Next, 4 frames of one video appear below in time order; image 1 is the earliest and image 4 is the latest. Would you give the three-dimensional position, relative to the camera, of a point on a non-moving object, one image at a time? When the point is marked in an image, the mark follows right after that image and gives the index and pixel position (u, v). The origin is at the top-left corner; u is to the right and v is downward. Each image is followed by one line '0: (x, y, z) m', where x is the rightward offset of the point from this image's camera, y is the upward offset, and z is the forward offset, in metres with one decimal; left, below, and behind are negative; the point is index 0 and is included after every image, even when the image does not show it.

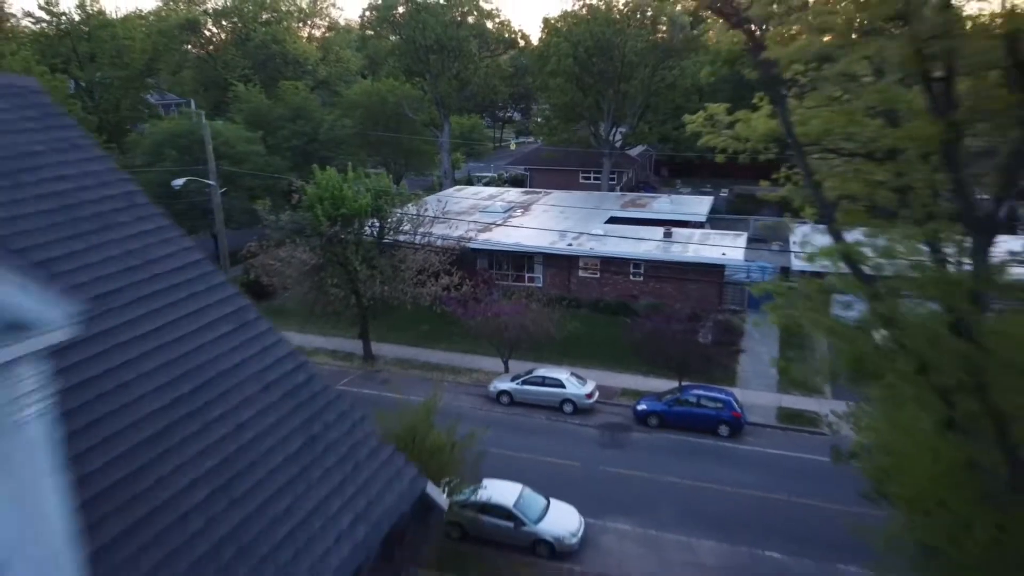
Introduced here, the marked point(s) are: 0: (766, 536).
0: (+5.1, -5.0, +16.1) m
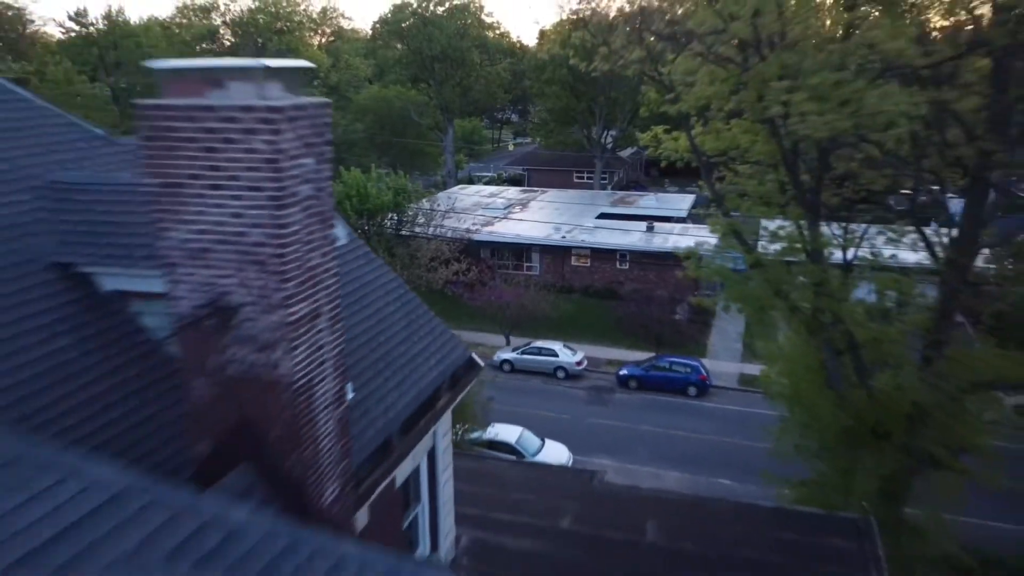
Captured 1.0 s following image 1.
0: (+5.2, -4.4, +19.9) m
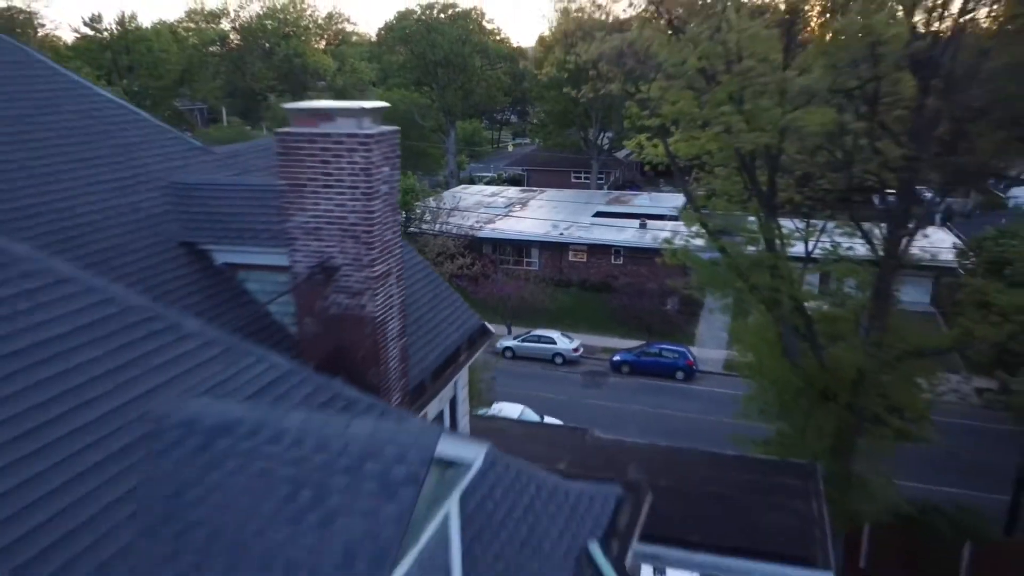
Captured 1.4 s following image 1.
0: (+5.2, -4.2, +21.9) m
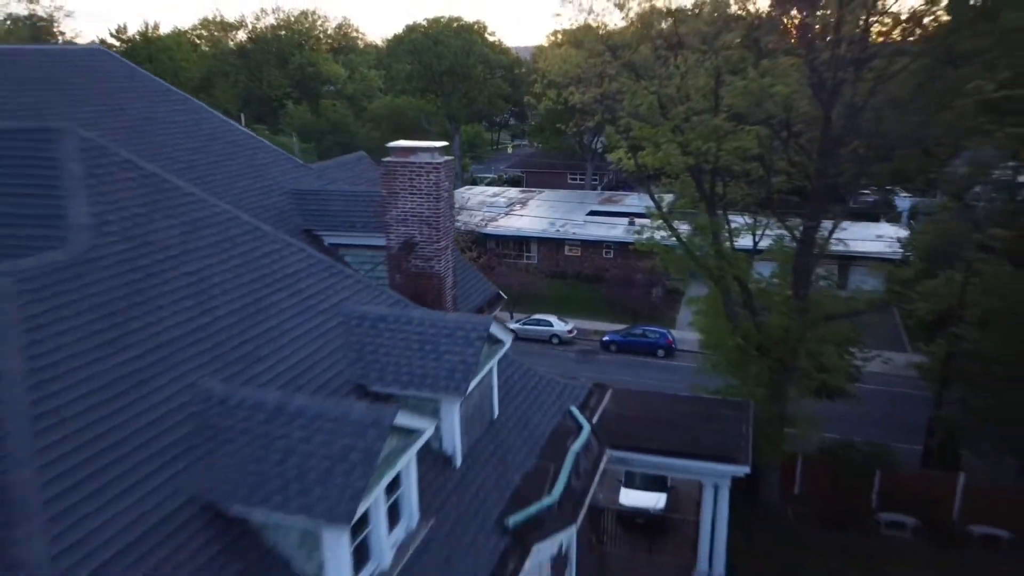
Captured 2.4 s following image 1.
0: (+5.3, -3.8, +25.9) m
